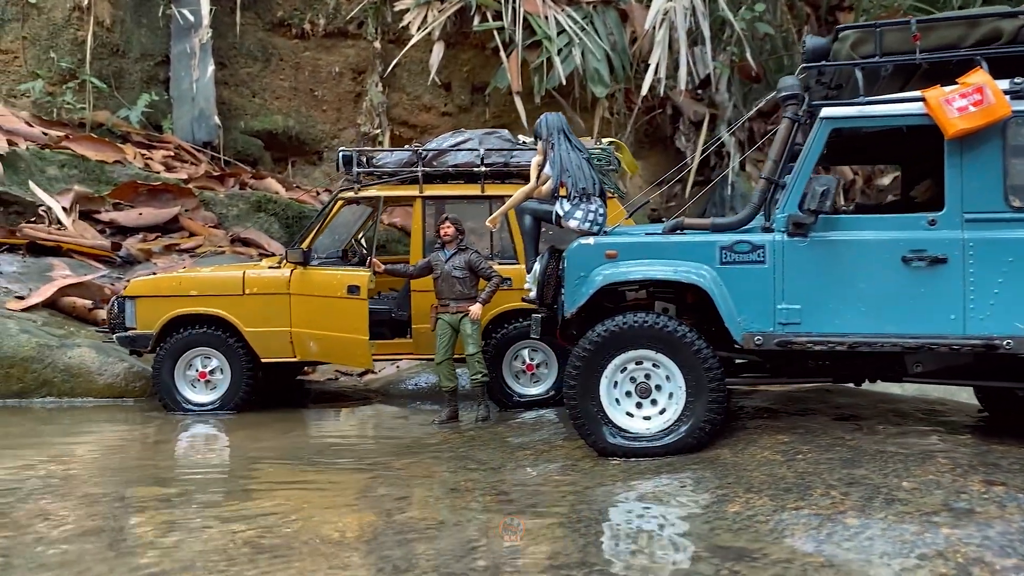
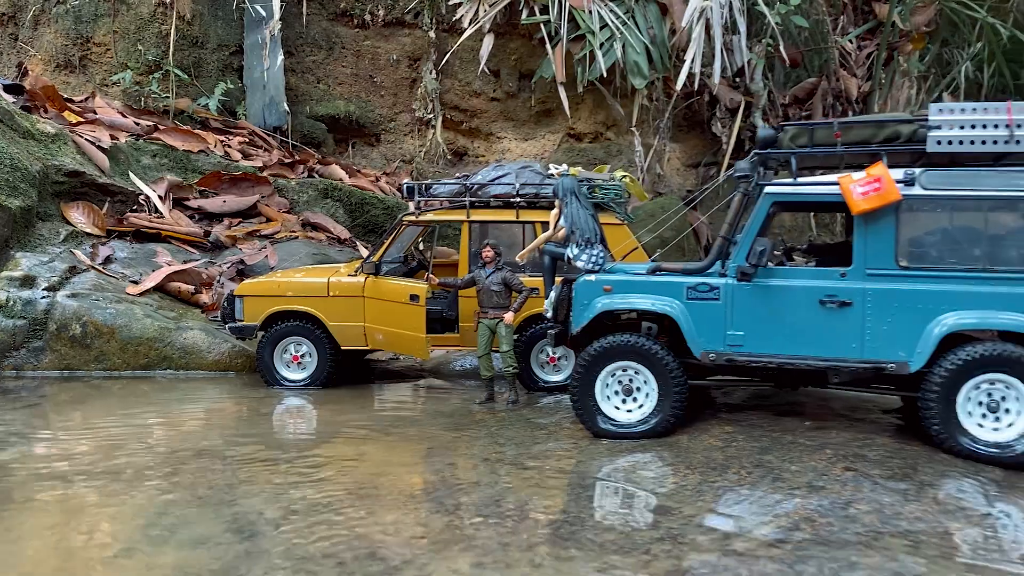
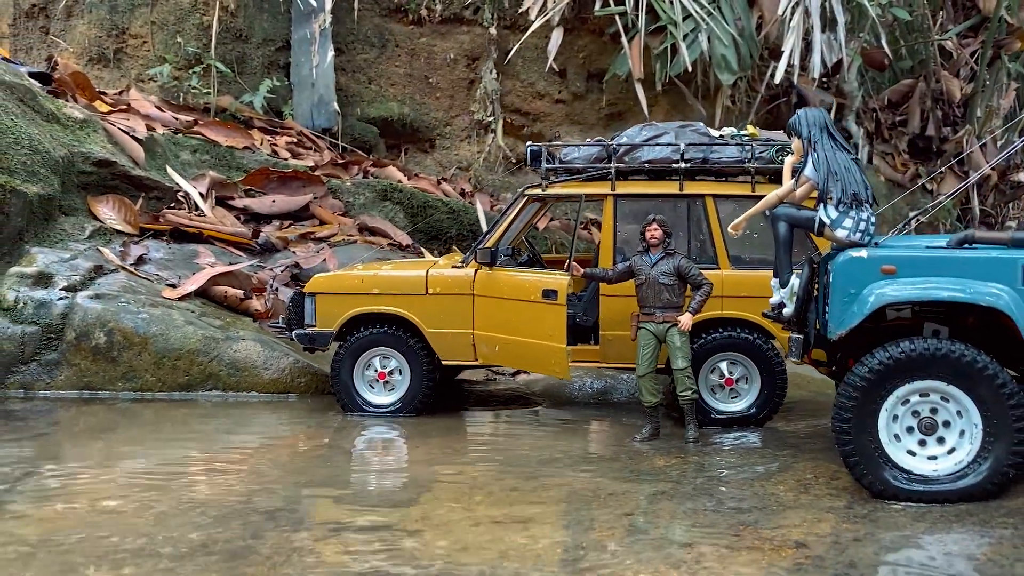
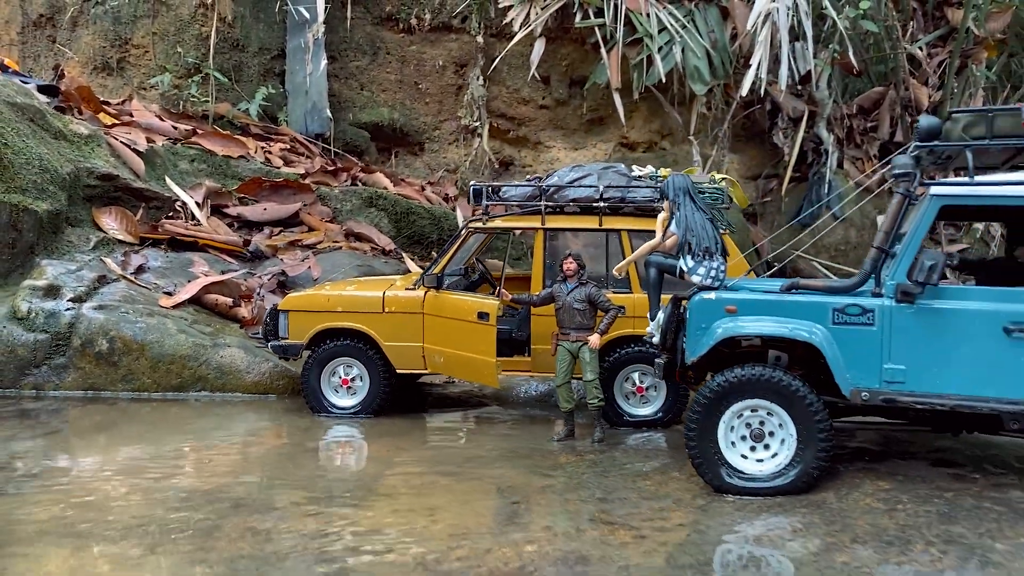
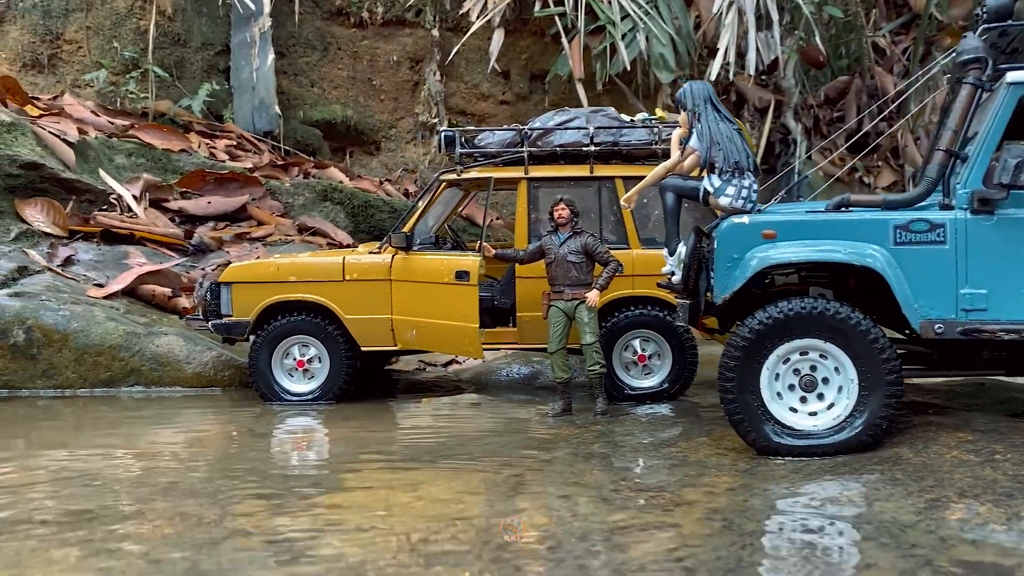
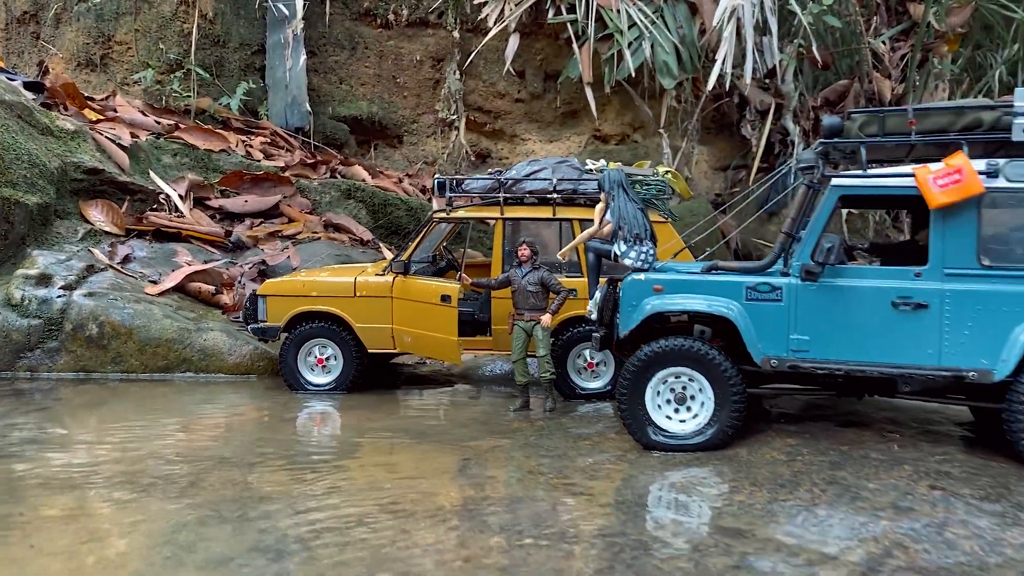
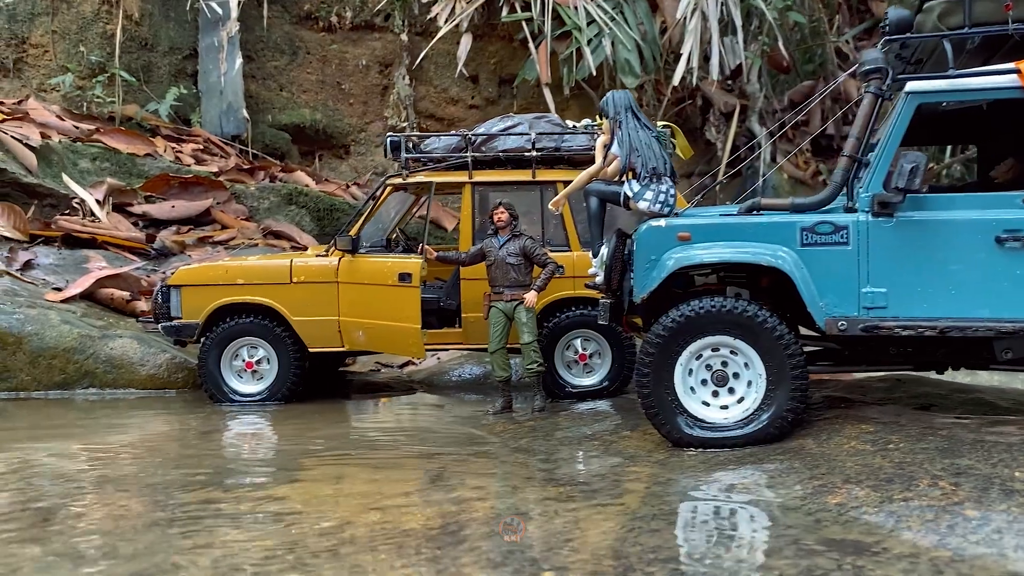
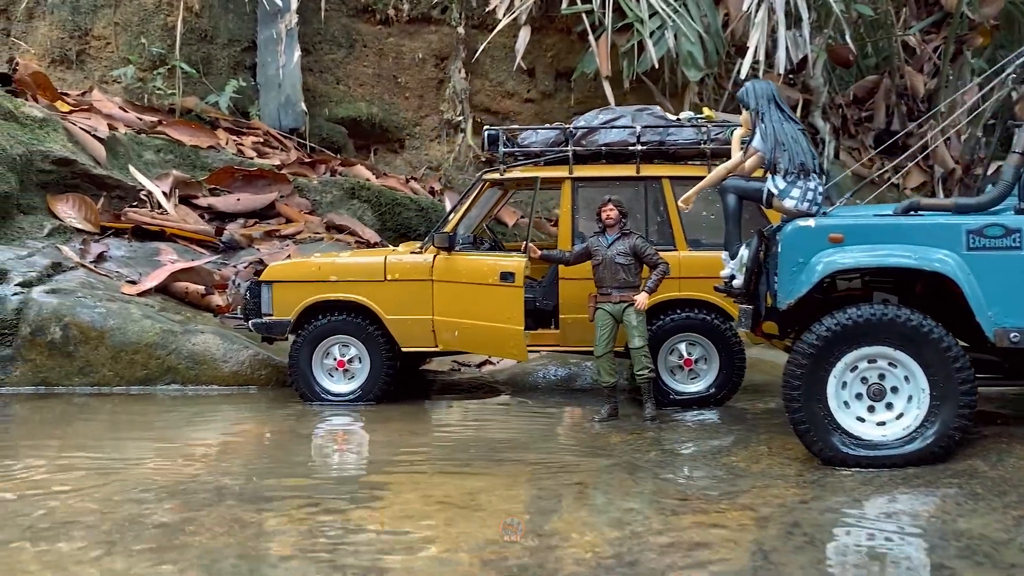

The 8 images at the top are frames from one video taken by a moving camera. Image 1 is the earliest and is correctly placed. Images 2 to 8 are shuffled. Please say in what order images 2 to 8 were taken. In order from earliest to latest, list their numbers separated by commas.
7, 5, 8, 3, 4, 6, 2
